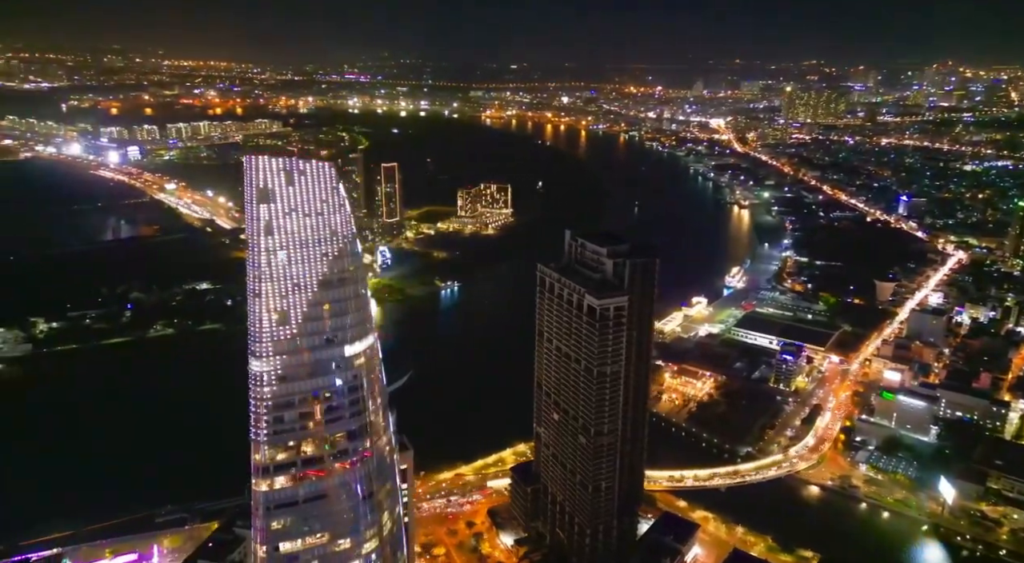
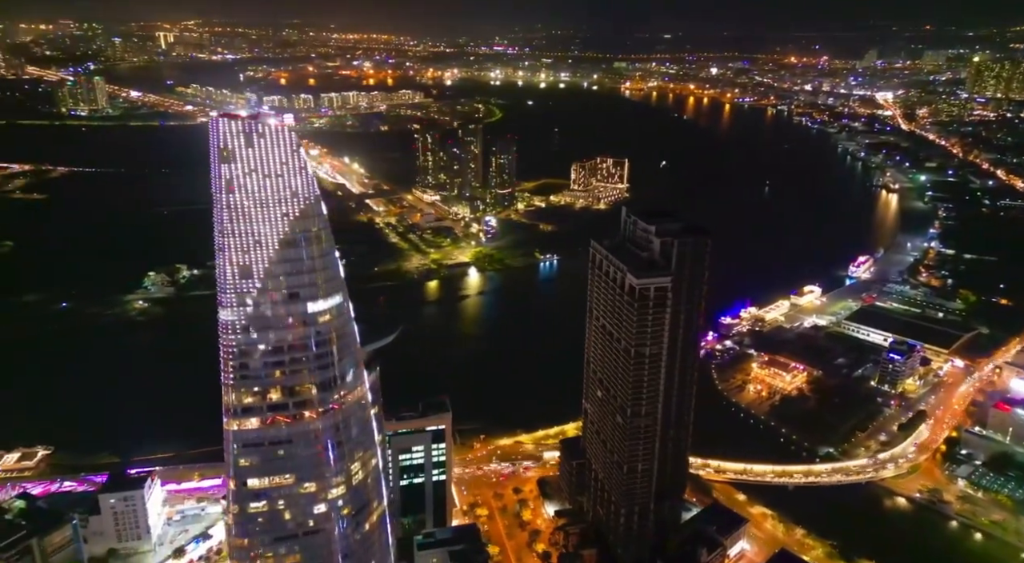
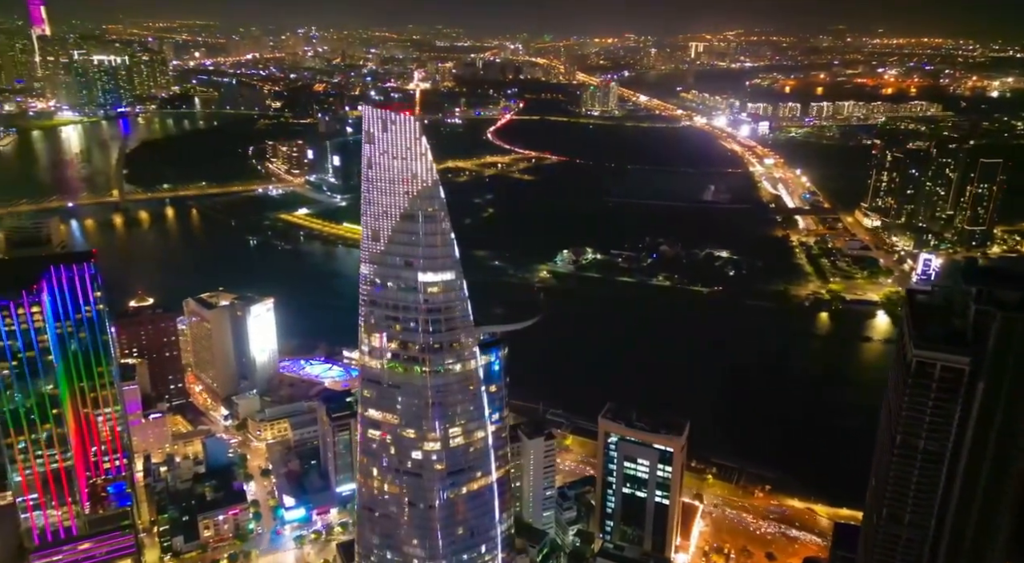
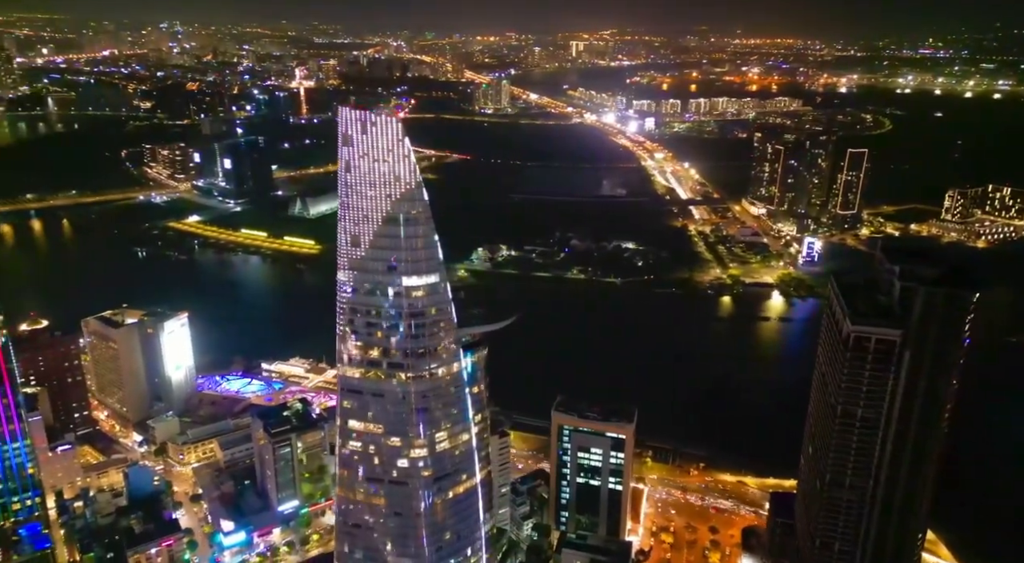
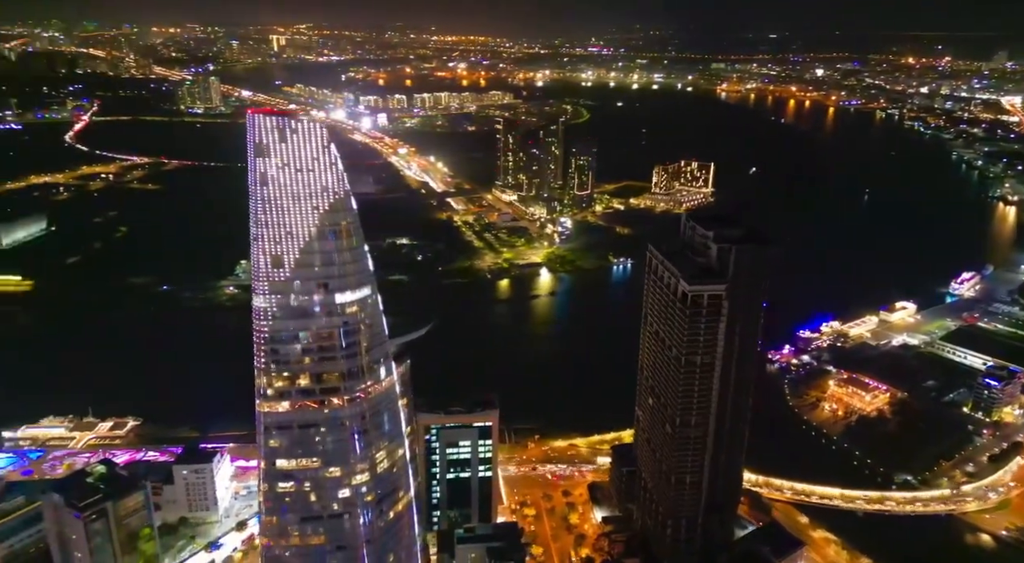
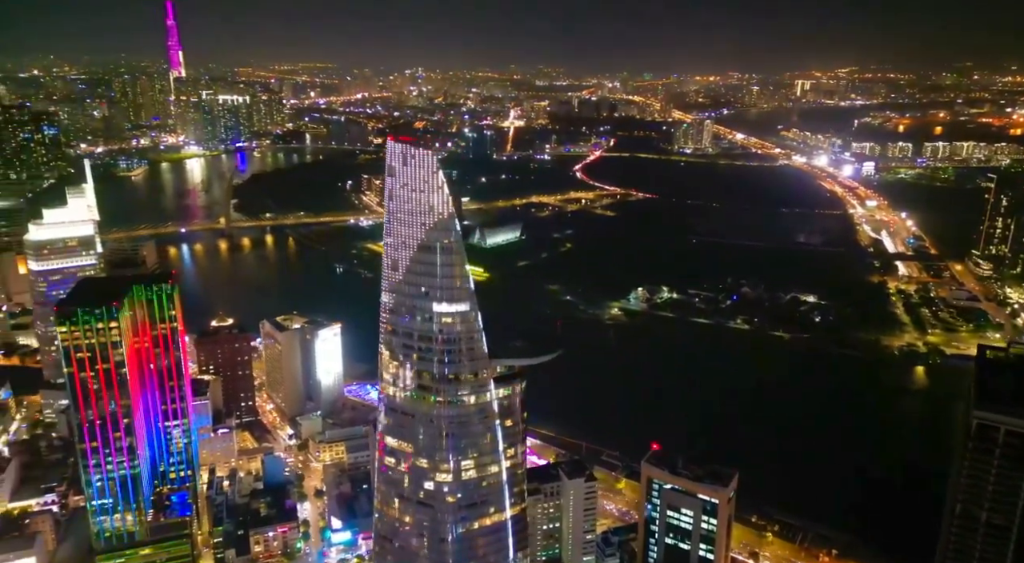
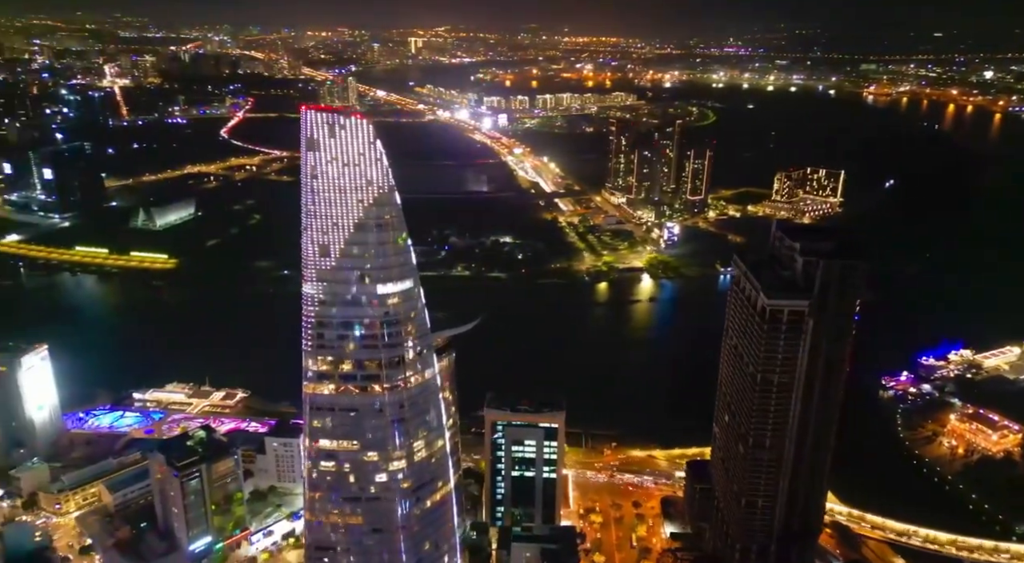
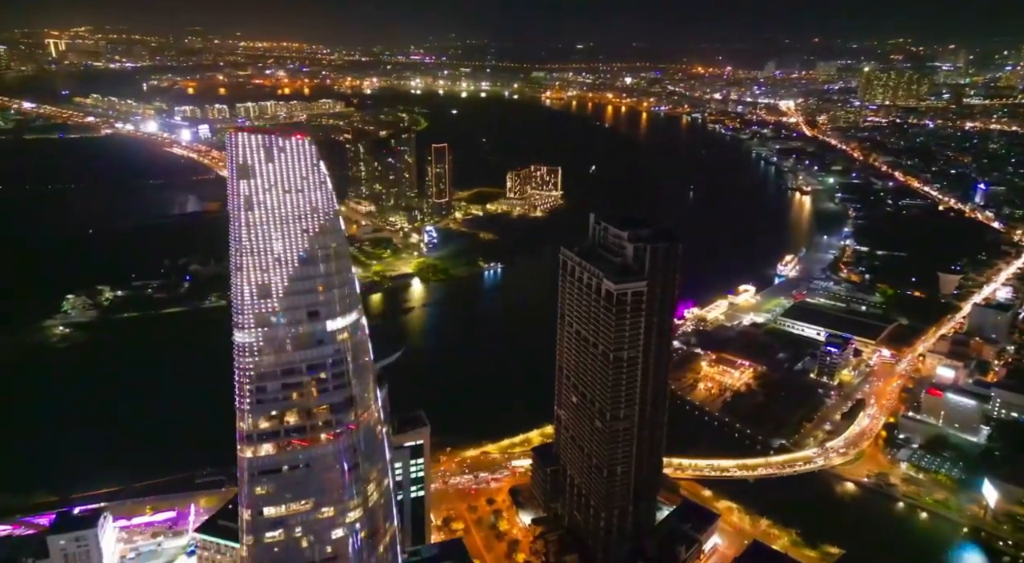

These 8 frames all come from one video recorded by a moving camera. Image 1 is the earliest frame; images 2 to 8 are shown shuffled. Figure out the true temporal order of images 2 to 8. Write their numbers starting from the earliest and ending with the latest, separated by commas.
8, 2, 5, 7, 4, 3, 6
